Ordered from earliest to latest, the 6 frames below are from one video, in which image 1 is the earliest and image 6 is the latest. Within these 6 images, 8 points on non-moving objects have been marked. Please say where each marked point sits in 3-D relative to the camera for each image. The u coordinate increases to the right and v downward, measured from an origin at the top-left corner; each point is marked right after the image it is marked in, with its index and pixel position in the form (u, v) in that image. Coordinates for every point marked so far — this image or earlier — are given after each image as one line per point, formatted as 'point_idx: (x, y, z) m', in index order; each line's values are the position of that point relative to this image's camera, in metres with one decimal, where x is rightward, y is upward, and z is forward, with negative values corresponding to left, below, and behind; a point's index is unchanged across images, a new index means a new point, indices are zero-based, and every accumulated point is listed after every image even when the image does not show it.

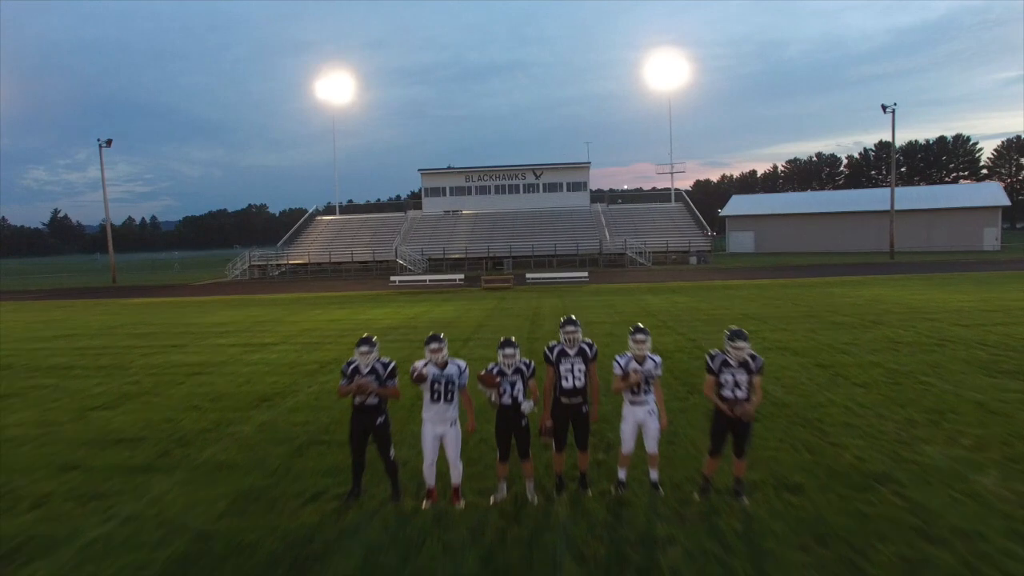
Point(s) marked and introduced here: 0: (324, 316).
0: (-4.6, -0.7, +17.9) m
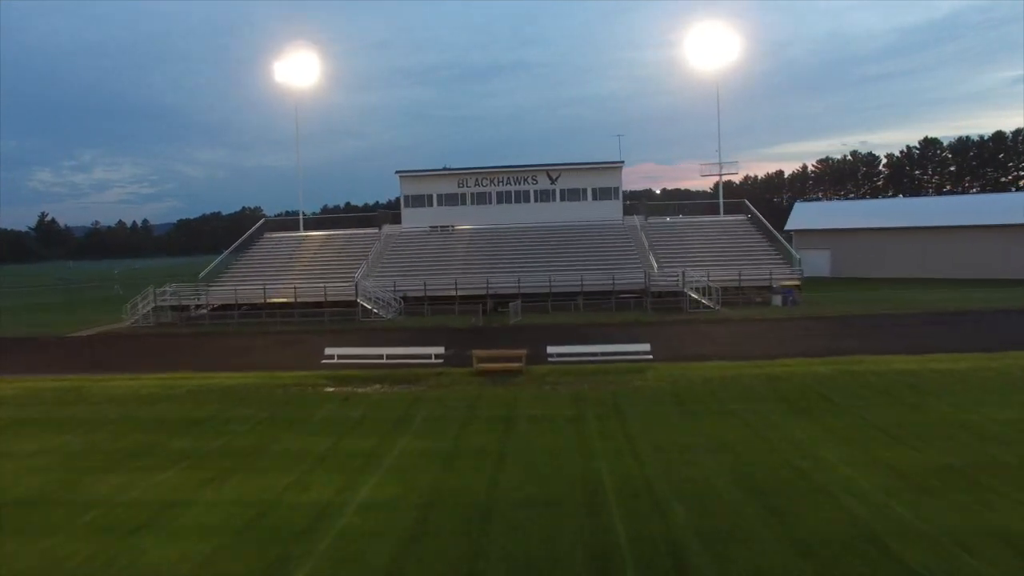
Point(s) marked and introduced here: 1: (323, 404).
0: (-4.4, -2.5, +7.6) m
1: (-3.5, -2.2, +13.4) m
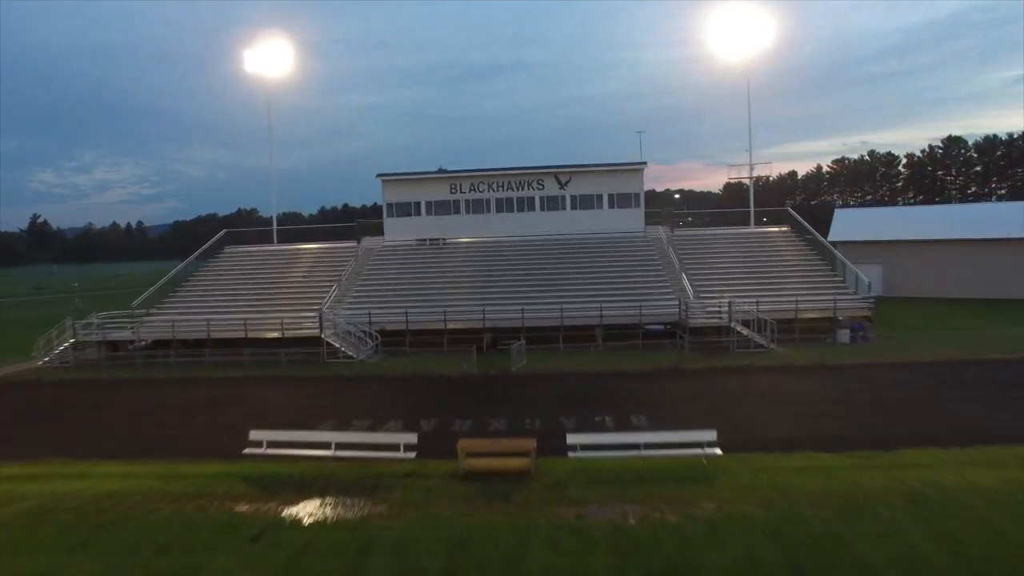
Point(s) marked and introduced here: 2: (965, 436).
0: (-4.4, -3.4, +2.5) m
1: (-3.5, -3.1, +8.4) m
2: (+7.4, -2.4, +11.7) m
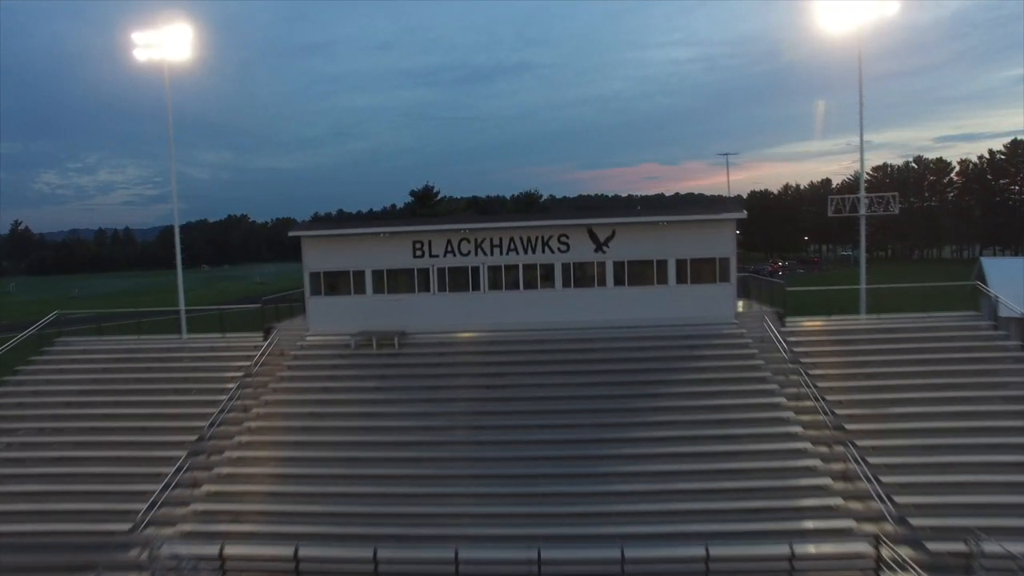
0: (-4.4, -6.4, -8.8) m
1: (-3.4, -6.1, -2.9) m
2: (+7.4, -5.4, +0.4) m
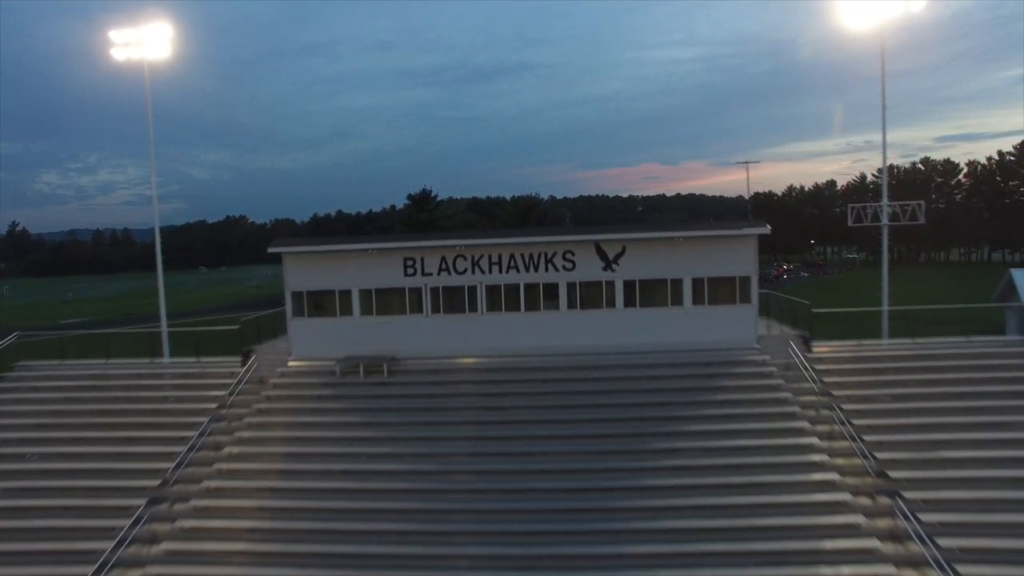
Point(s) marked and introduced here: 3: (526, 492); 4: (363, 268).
0: (-4.4, -6.9, -10.3) m
1: (-3.4, -6.6, -4.4) m
2: (+7.4, -5.9, -1.1) m
3: (+0.2, -3.4, +12.0) m
4: (-3.4, +0.5, +16.3) m
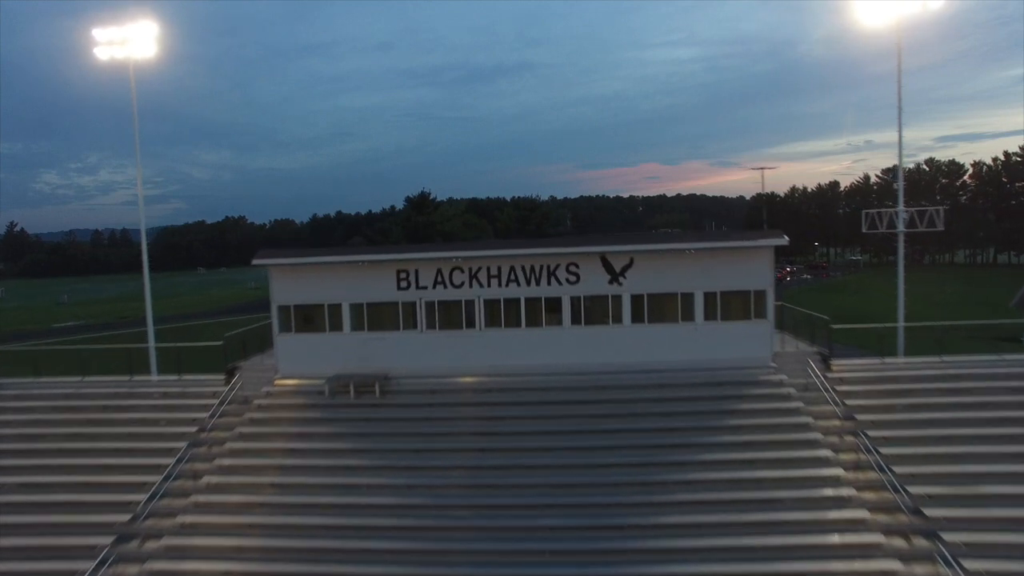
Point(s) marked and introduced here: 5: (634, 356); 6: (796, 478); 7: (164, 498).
0: (-4.4, -7.2, -11.2) m
1: (-3.4, -6.9, -5.4) m
2: (+7.4, -6.2, -2.1) m
3: (+0.2, -3.6, +11.0) m
4: (-3.4, +0.2, +15.4) m
5: (+2.5, -1.4, +14.9) m
6: (+4.6, -3.0, +11.6) m
7: (-5.9, -3.6, +12.3) m
